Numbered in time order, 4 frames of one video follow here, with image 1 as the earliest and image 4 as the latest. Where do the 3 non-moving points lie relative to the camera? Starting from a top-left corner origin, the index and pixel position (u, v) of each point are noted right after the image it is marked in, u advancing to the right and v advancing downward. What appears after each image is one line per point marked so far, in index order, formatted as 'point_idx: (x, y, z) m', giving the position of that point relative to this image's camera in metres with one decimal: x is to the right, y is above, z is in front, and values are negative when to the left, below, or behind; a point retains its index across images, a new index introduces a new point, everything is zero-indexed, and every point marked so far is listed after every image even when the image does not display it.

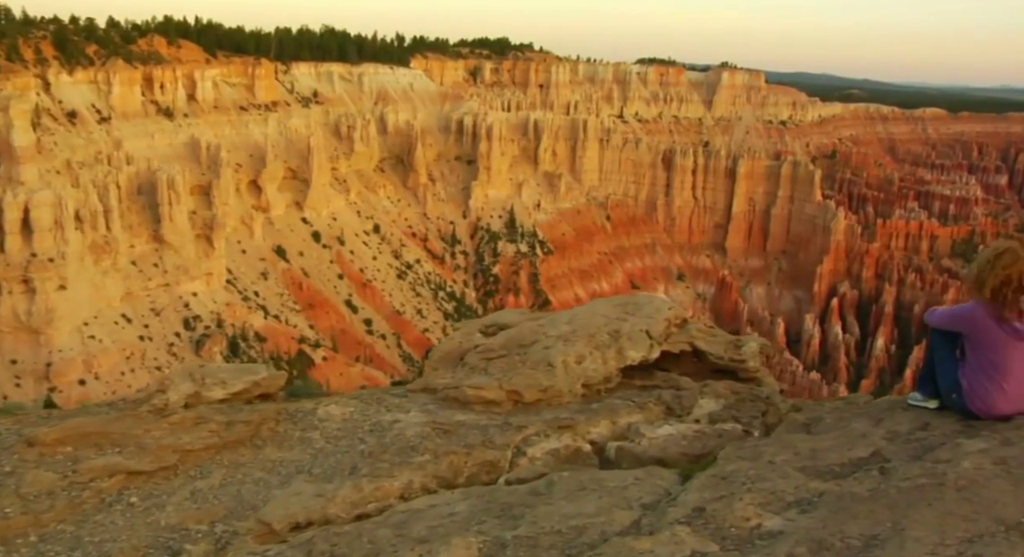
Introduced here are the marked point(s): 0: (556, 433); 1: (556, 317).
0: (+0.4, -1.4, +6.9) m
1: (+0.5, -0.5, +8.8) m
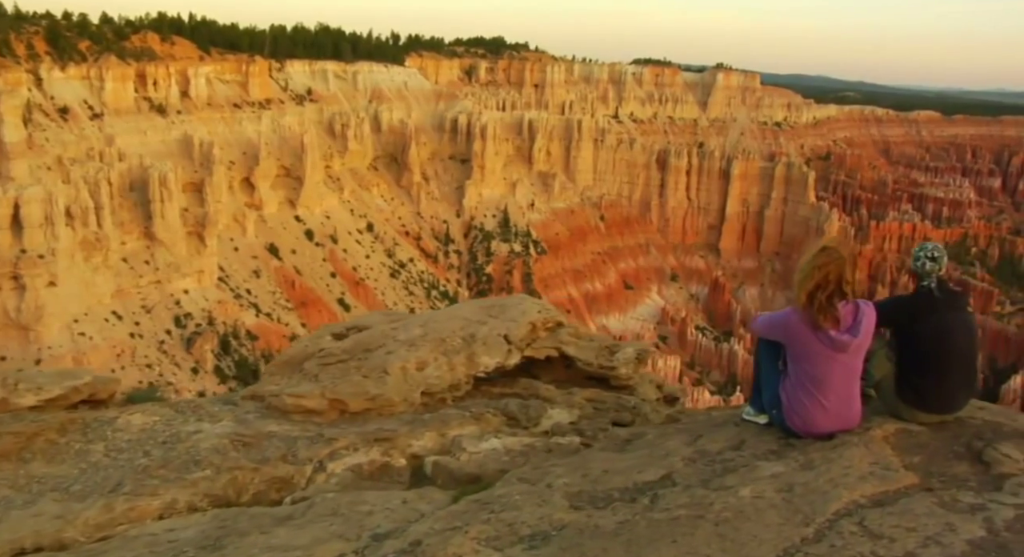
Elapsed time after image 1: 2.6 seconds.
0: (-1.2, -1.4, +6.3) m
1: (-1.1, -0.4, +8.2) m
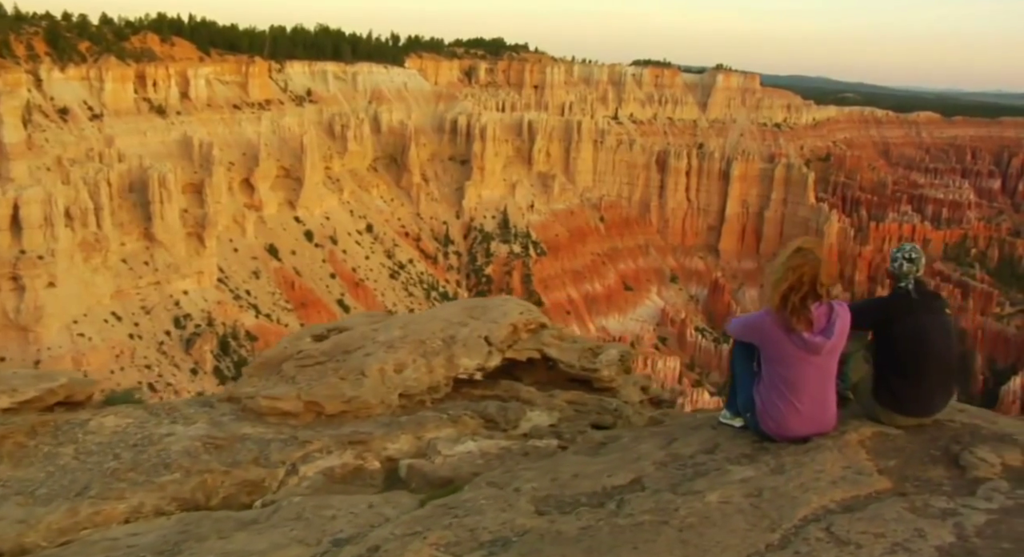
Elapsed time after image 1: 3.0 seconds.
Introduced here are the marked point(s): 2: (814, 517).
0: (-1.4, -1.4, +6.2) m
1: (-1.3, -0.5, +8.2) m
2: (+1.6, -1.2, +4.0) m
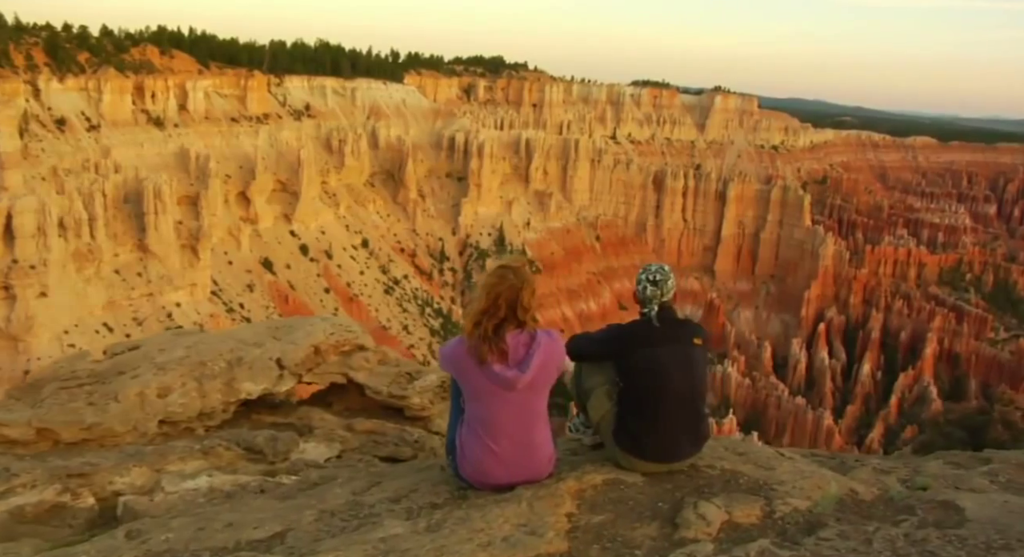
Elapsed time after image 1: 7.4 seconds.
0: (-3.3, -1.5, +5.5) m
1: (-3.2, -0.6, +7.5) m
2: (-0.4, -1.3, +3.3) m
